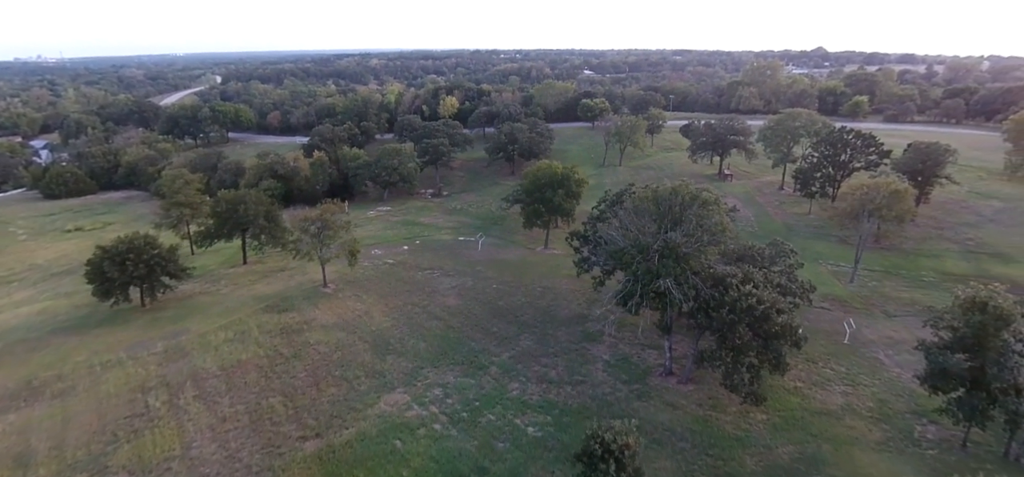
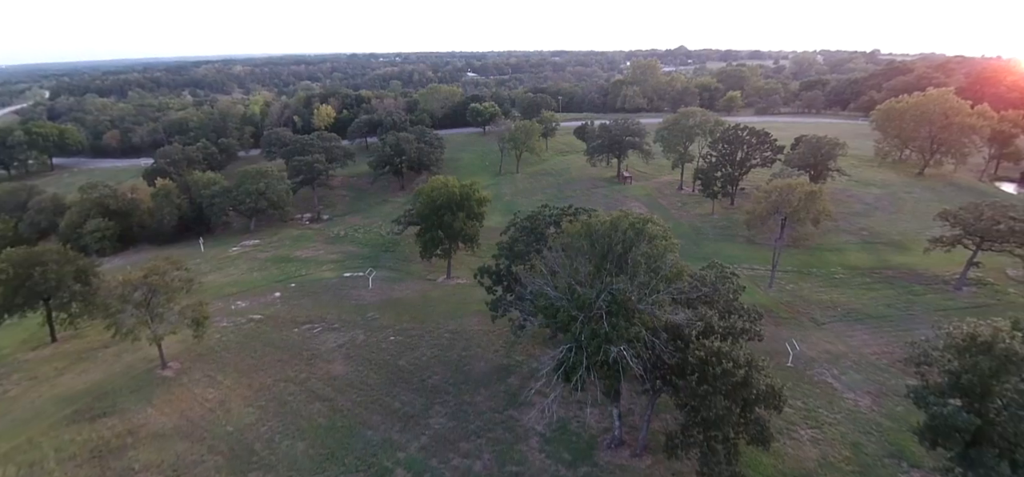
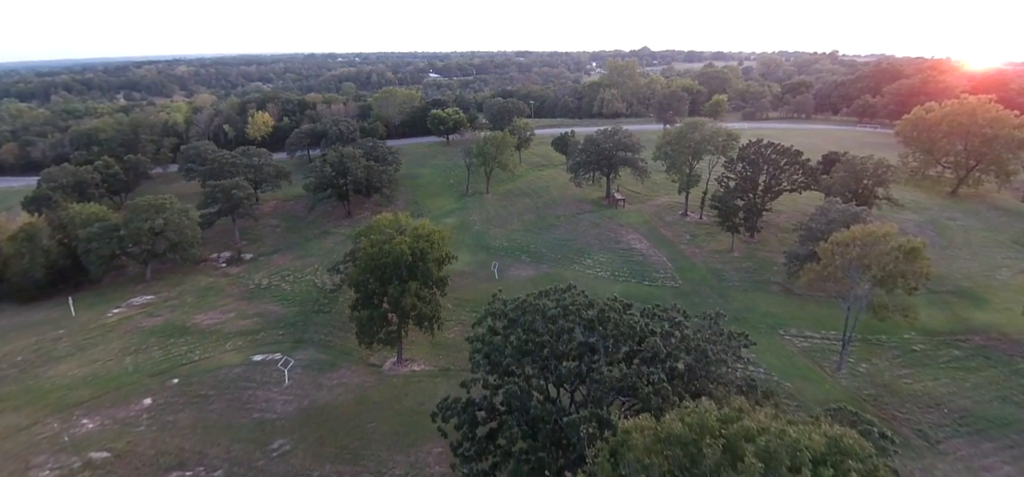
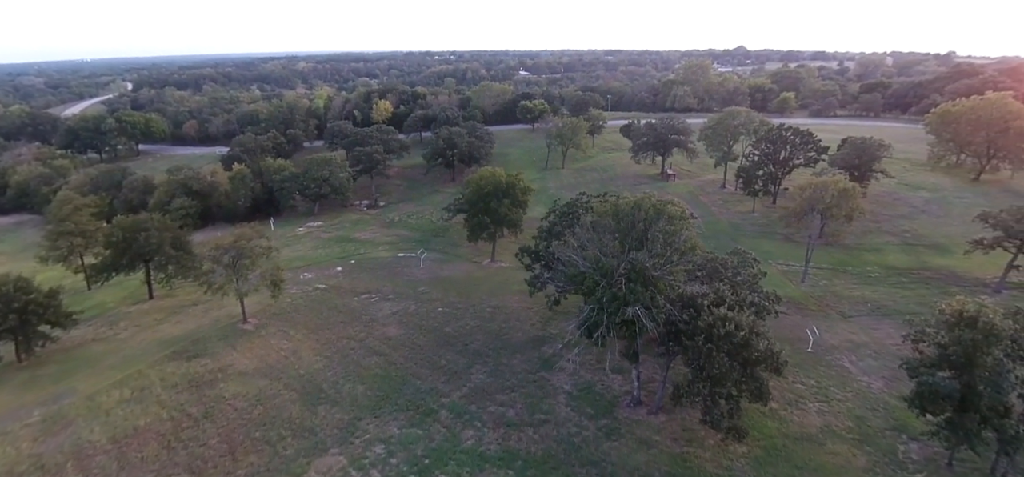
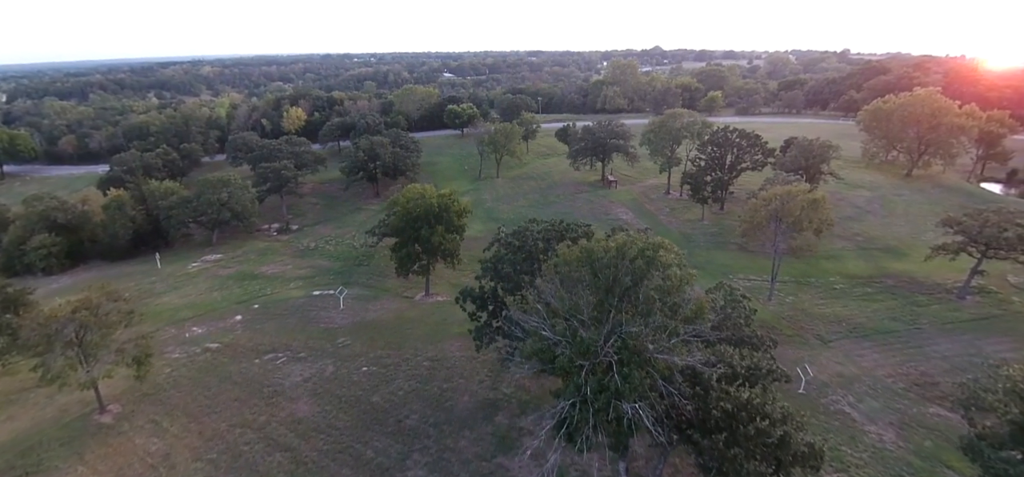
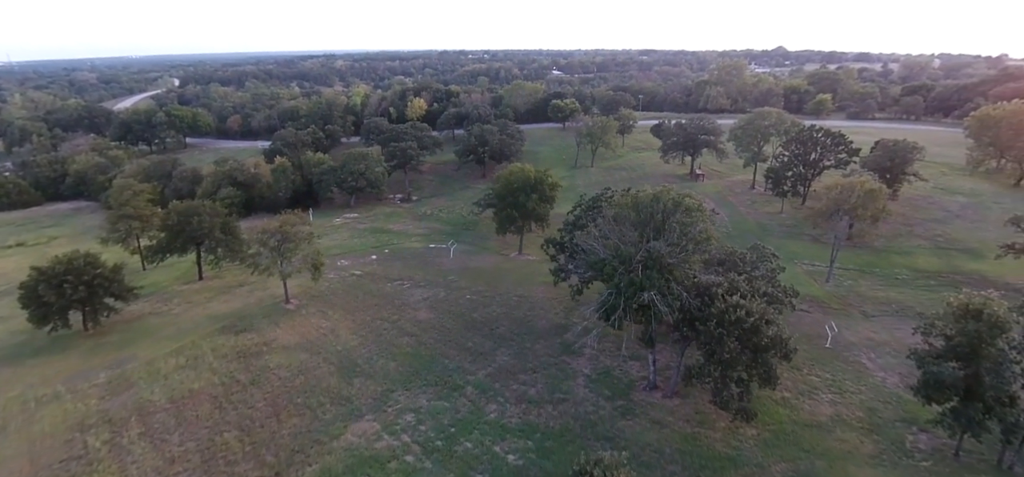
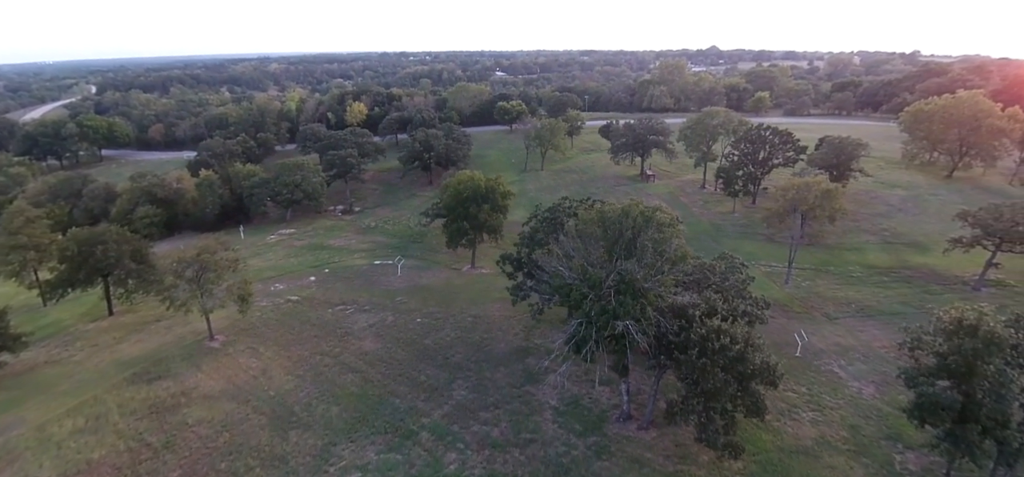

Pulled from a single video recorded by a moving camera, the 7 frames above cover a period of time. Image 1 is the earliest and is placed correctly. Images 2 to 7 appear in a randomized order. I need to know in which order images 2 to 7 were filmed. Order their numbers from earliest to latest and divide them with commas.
6, 4, 7, 2, 5, 3
